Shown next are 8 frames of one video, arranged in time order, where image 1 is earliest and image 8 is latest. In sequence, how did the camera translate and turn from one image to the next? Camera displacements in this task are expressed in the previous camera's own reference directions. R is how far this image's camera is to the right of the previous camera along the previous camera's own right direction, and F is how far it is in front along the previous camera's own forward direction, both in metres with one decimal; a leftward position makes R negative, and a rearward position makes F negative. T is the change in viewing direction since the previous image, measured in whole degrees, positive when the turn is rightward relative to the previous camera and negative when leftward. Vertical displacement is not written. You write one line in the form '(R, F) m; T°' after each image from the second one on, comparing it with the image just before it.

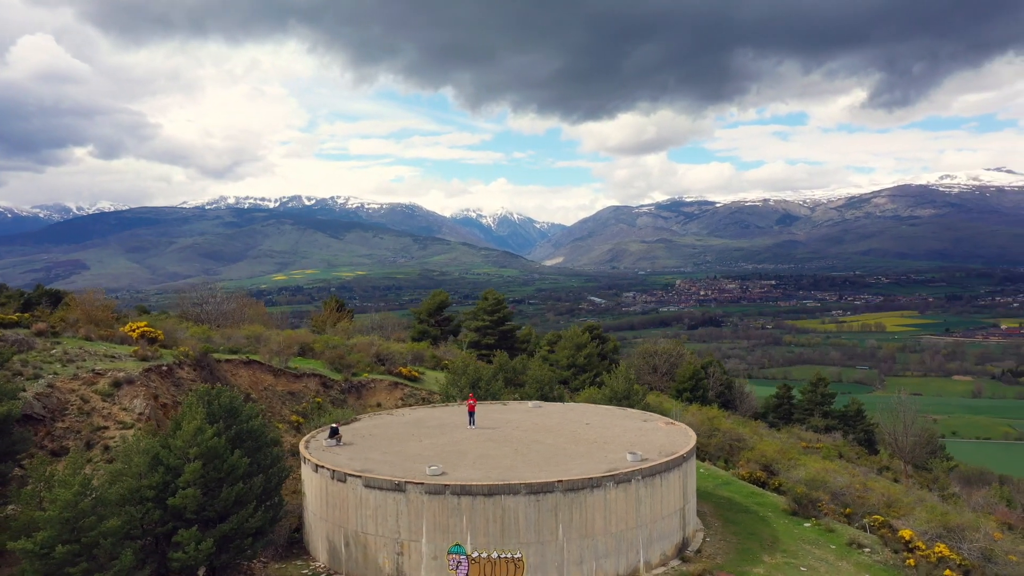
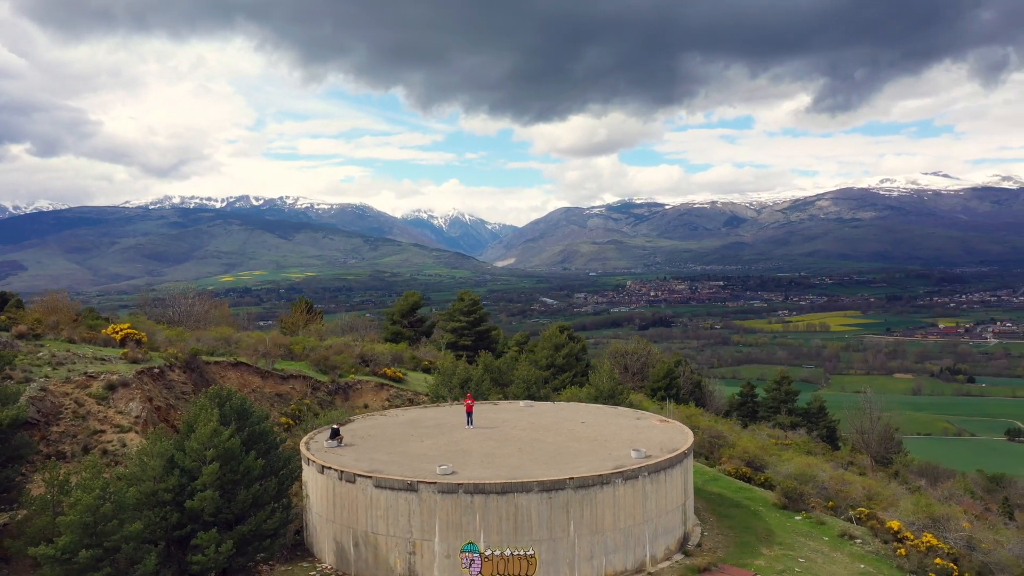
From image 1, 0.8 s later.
(-1.4, -0.2) m; +3°
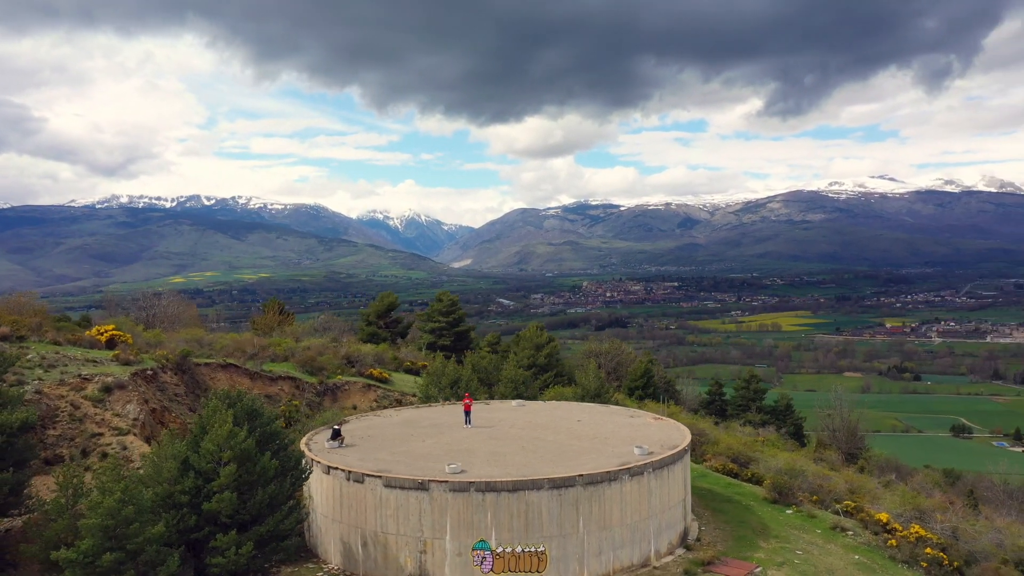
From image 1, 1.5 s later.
(-1.3, -0.2) m; +3°
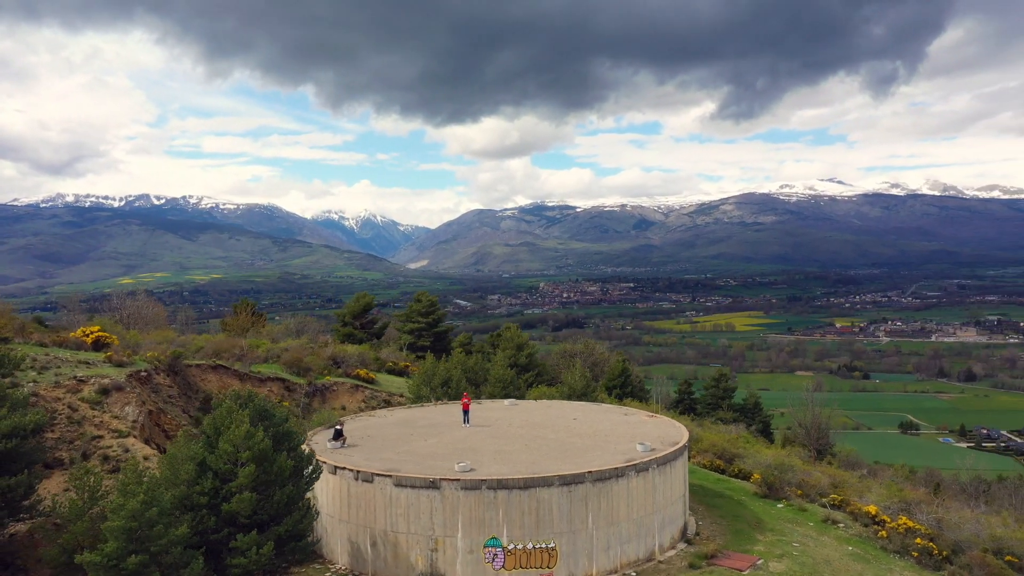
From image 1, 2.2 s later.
(-1.3, -0.2) m; +3°
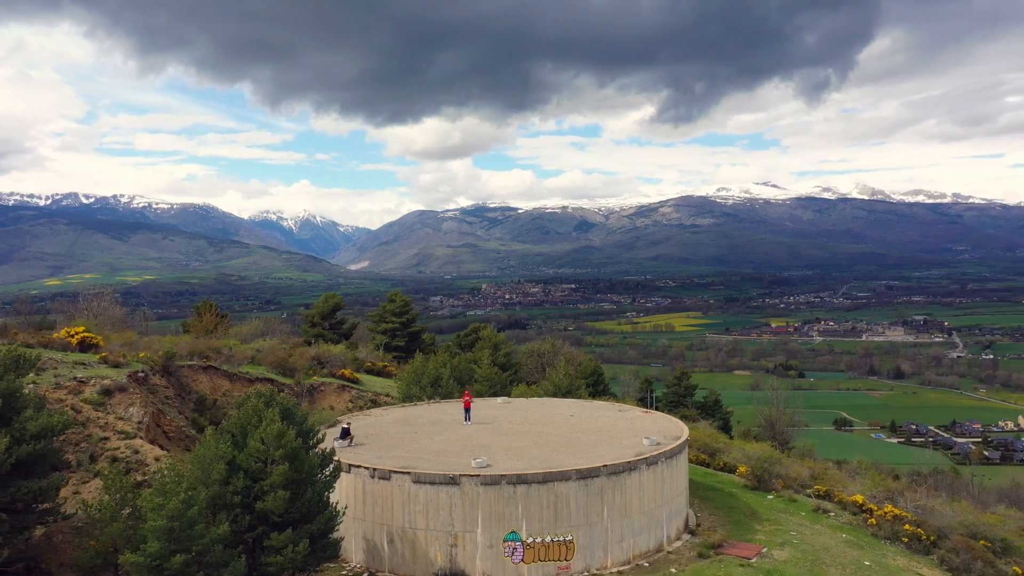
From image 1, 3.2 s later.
(-1.9, -0.3) m; +4°
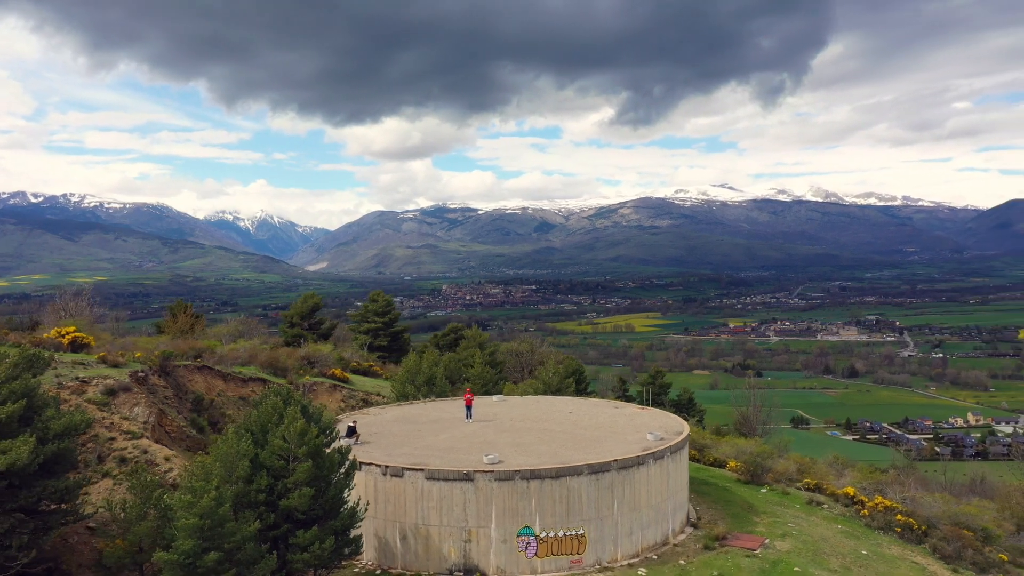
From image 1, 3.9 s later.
(-1.3, -0.2) m; +3°
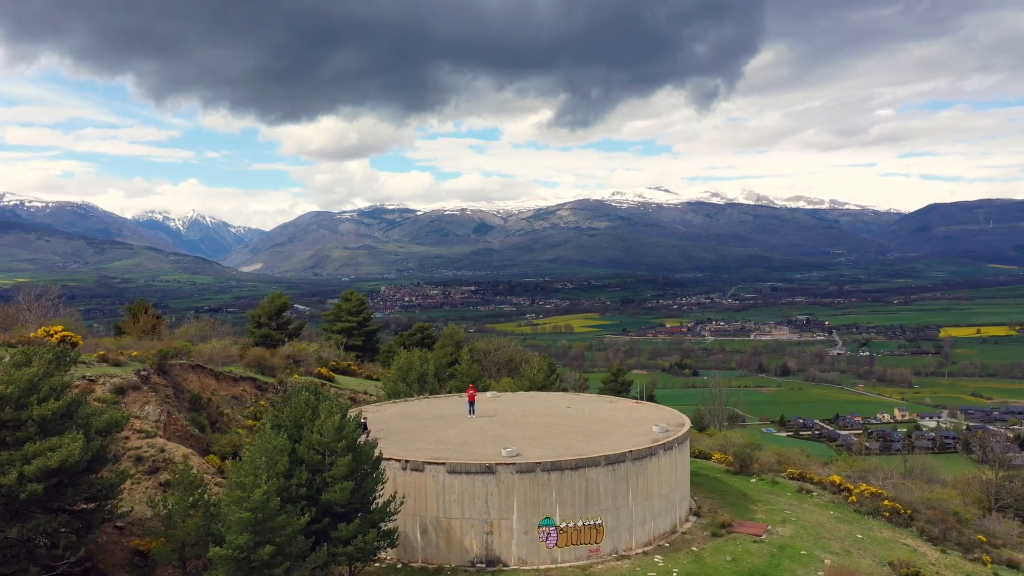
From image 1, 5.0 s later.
(-2.0, -0.3) m; +4°
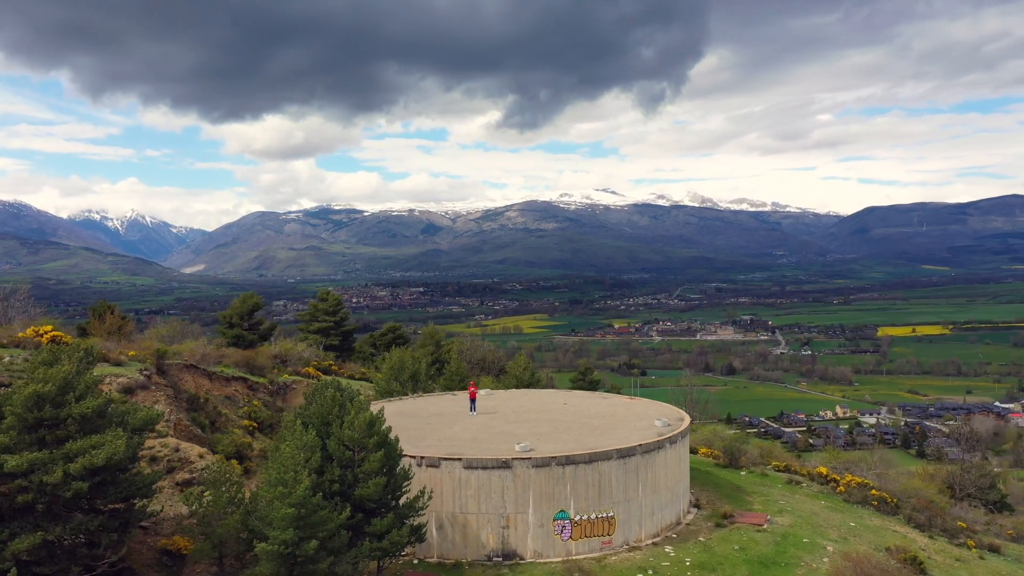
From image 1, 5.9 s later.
(-1.7, -0.3) m; +3°
